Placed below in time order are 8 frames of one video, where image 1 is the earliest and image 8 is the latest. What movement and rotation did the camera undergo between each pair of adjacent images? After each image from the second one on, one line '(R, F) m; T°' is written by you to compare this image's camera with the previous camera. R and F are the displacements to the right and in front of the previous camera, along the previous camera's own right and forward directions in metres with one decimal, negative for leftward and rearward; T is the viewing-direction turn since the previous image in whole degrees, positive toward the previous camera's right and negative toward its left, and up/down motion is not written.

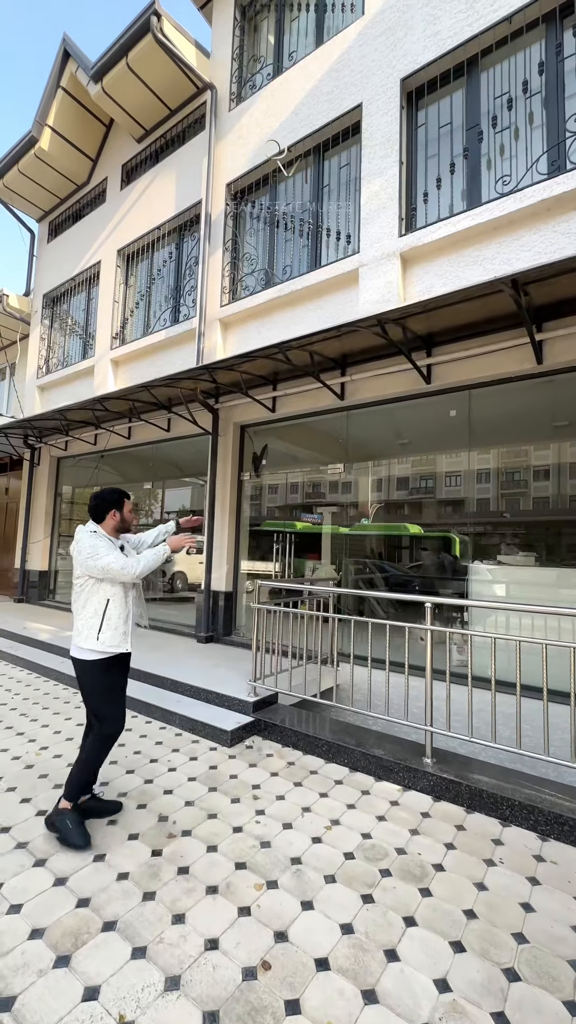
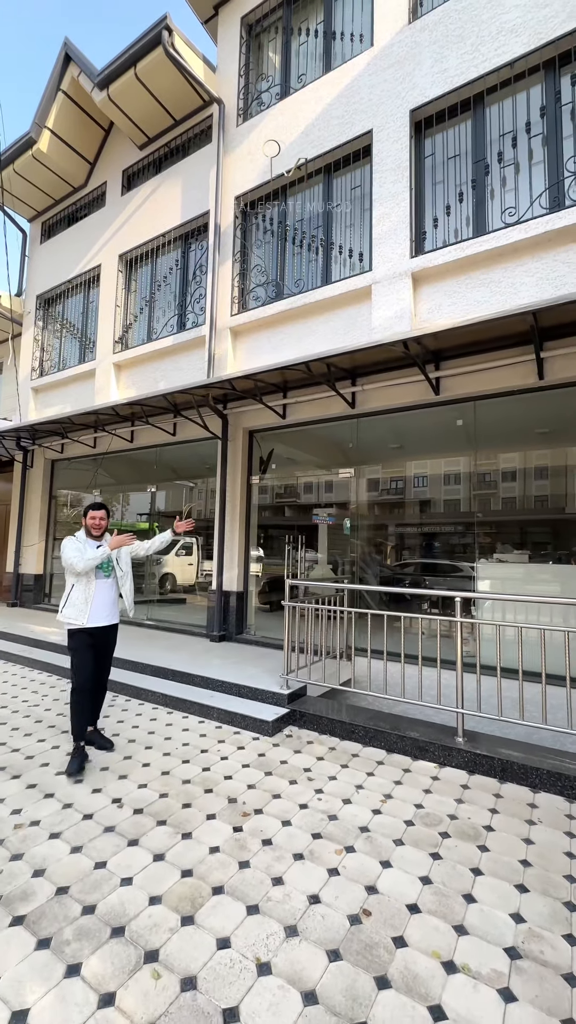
(-0.5, -0.2) m; +4°
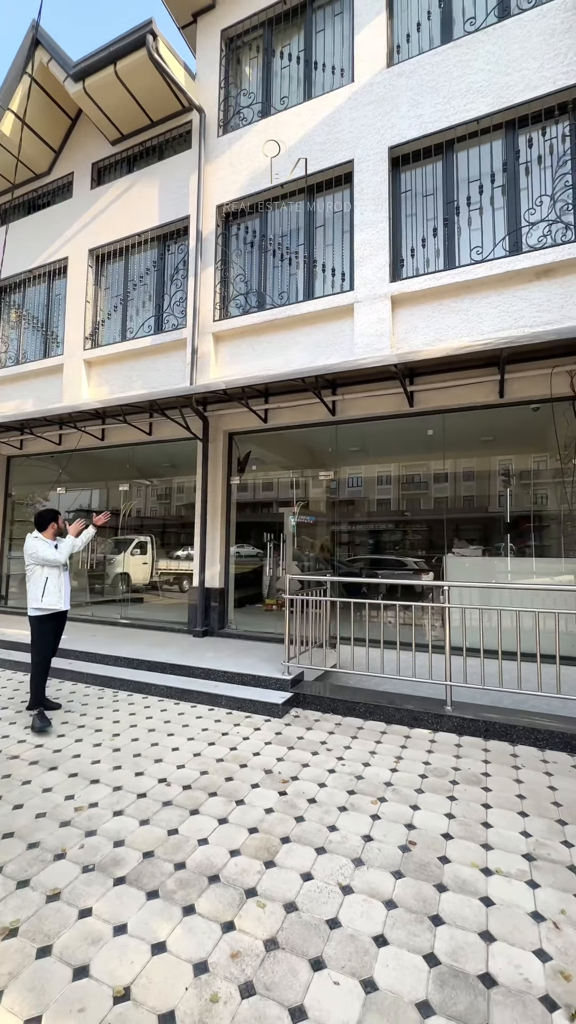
(-0.7, -0.3) m; +8°
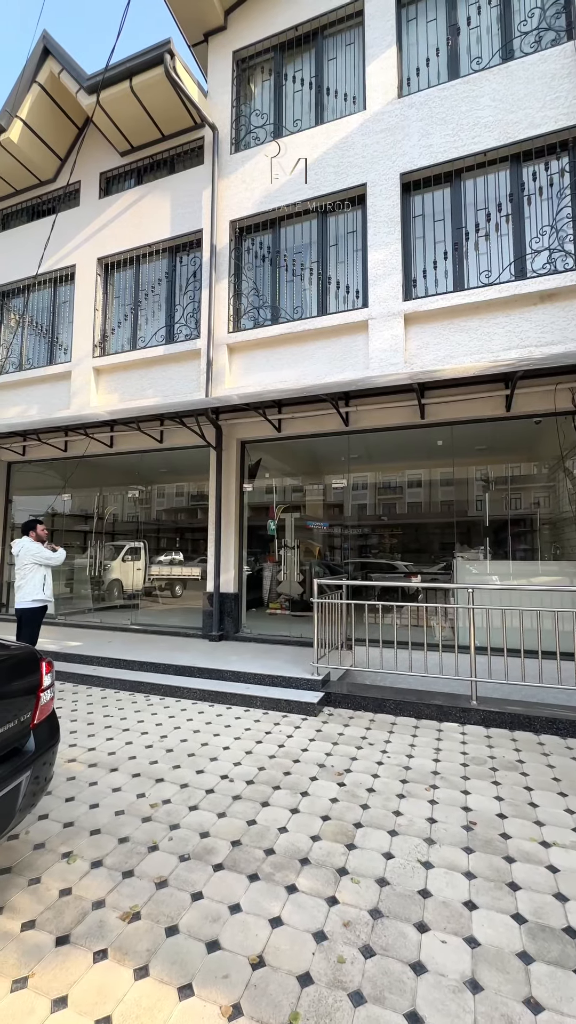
(-0.6, -0.2) m; +3°
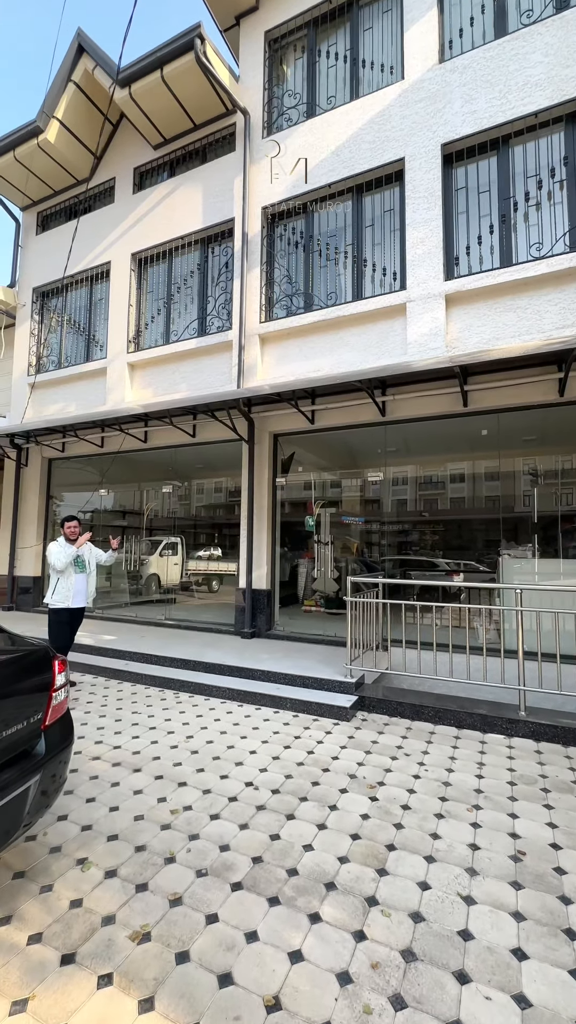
(+0.1, +0.2) m; -5°
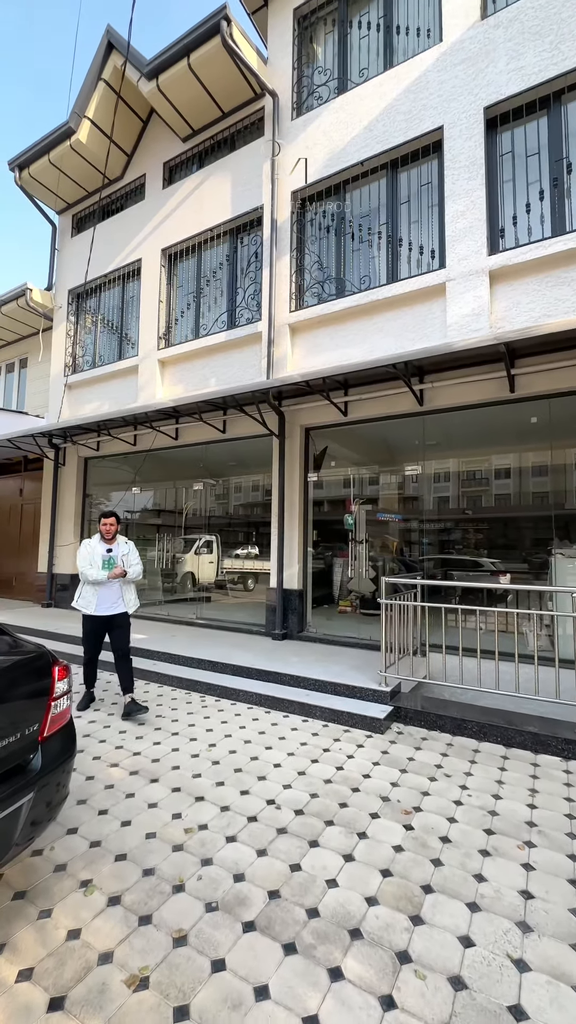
(+0.1, +0.3) m; -5°
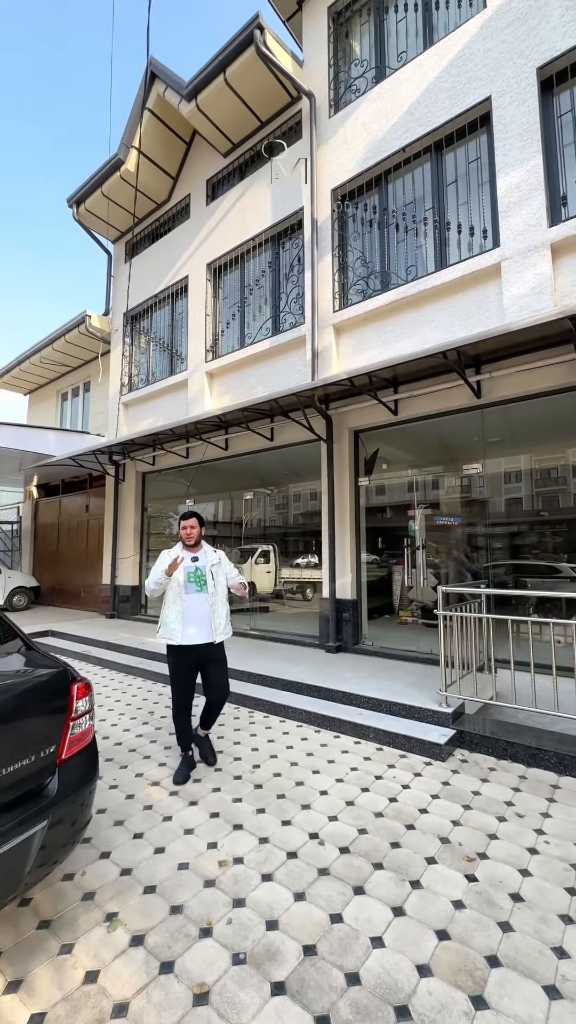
(+0.2, +0.2) m; -8°
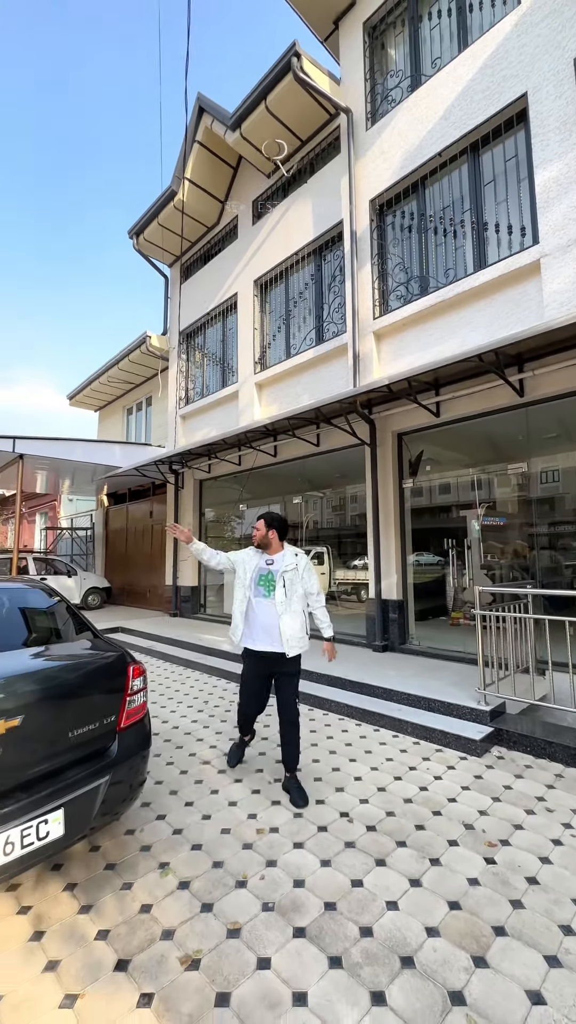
(+0.2, -0.2) m; -8°
